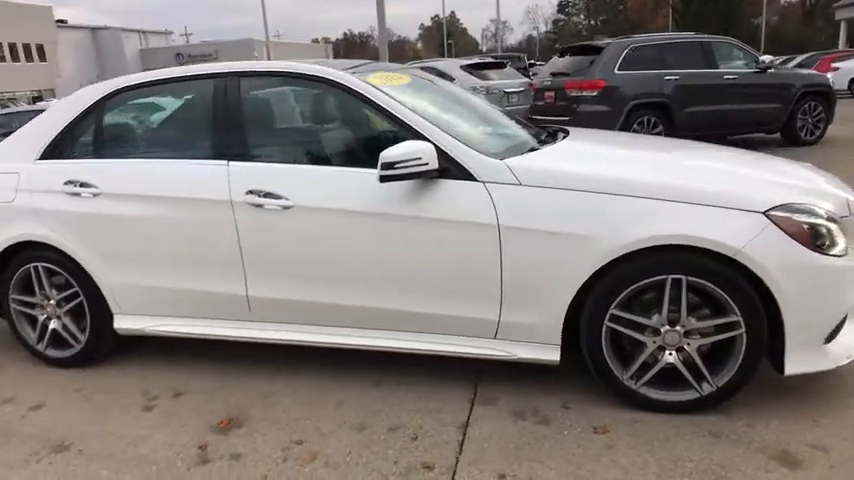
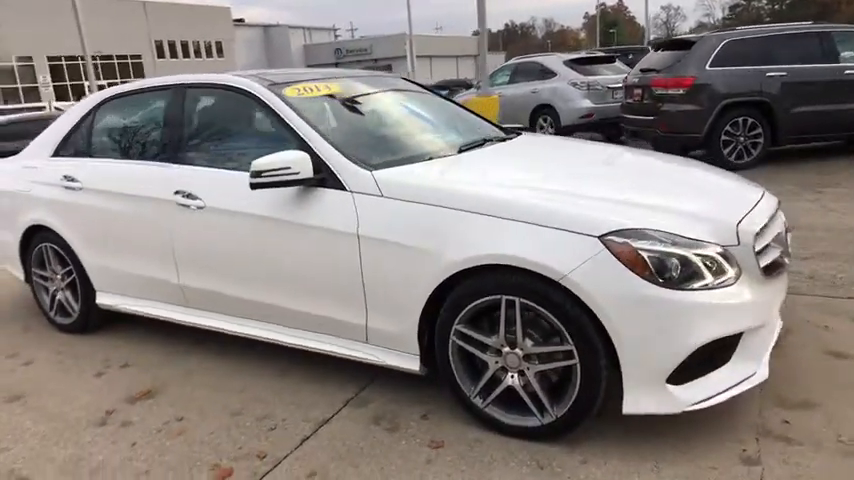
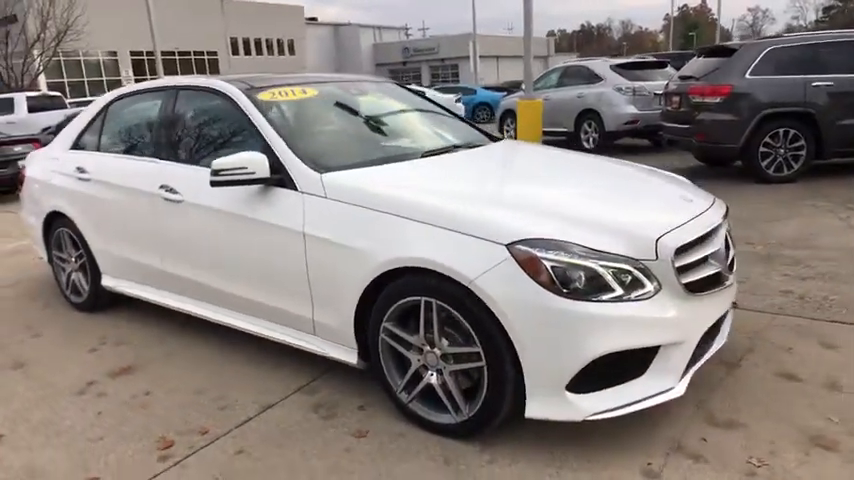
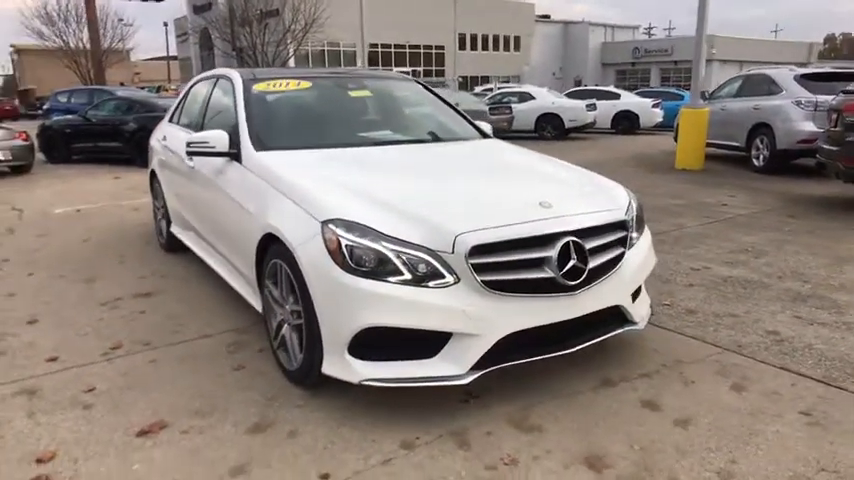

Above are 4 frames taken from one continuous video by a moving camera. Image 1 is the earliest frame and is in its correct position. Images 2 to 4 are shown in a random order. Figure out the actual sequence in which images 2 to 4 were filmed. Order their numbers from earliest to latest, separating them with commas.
2, 3, 4
